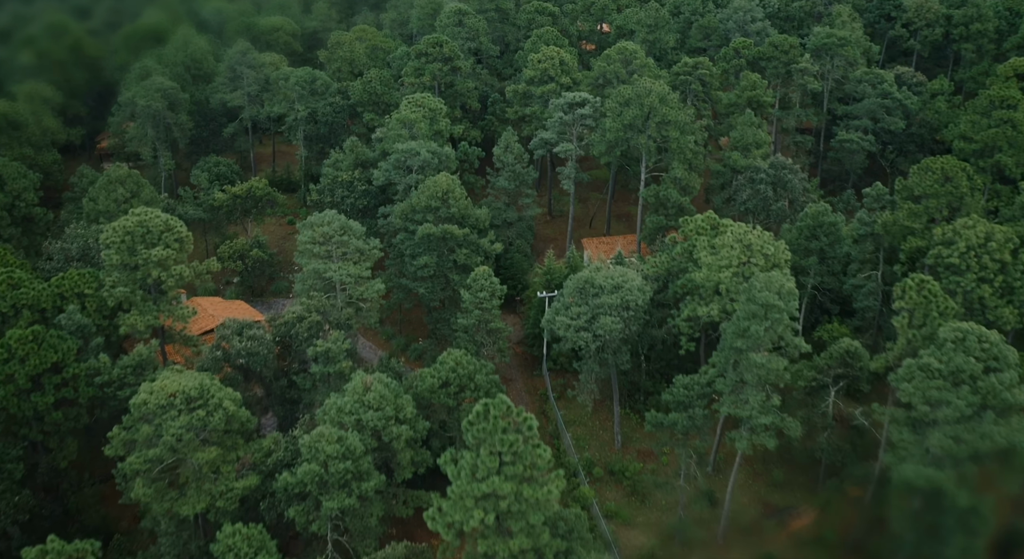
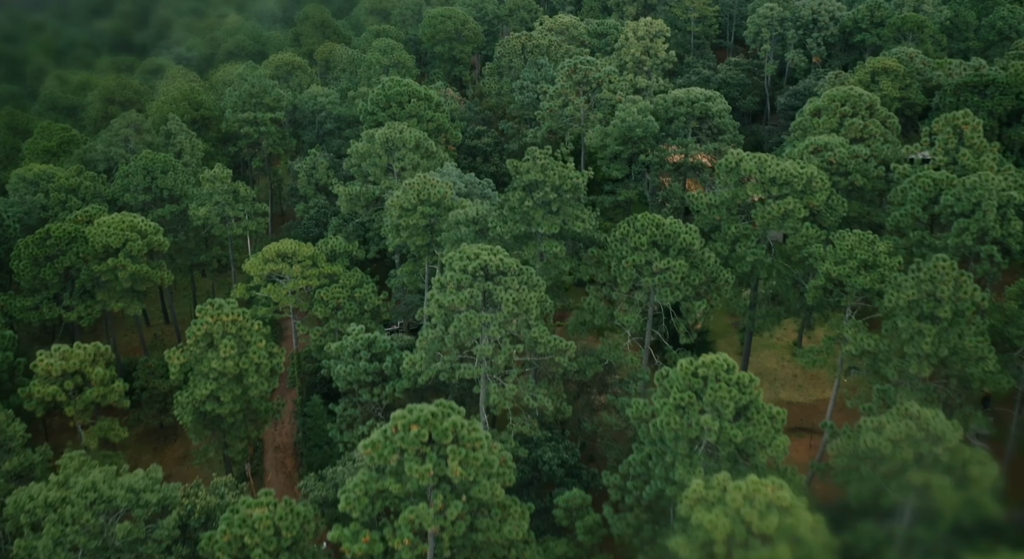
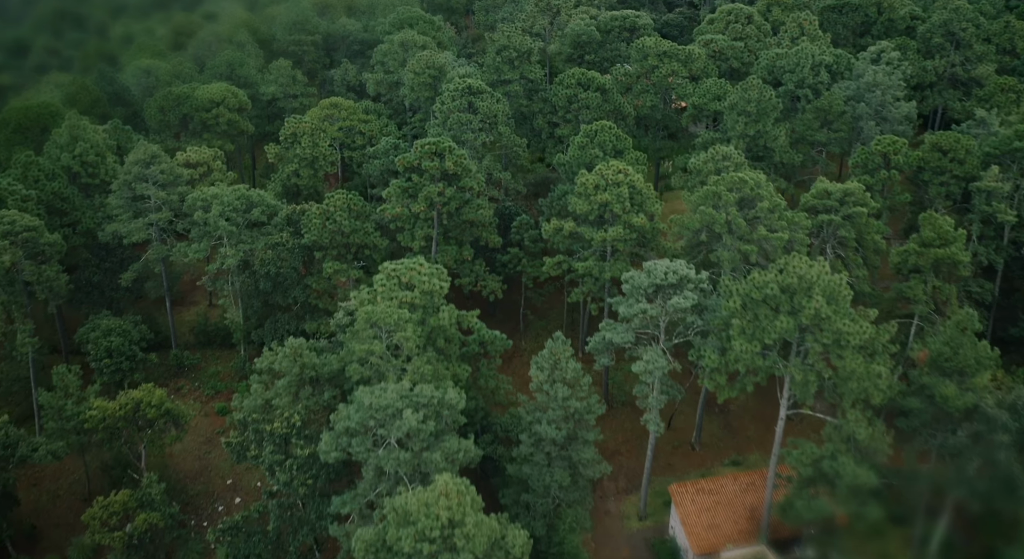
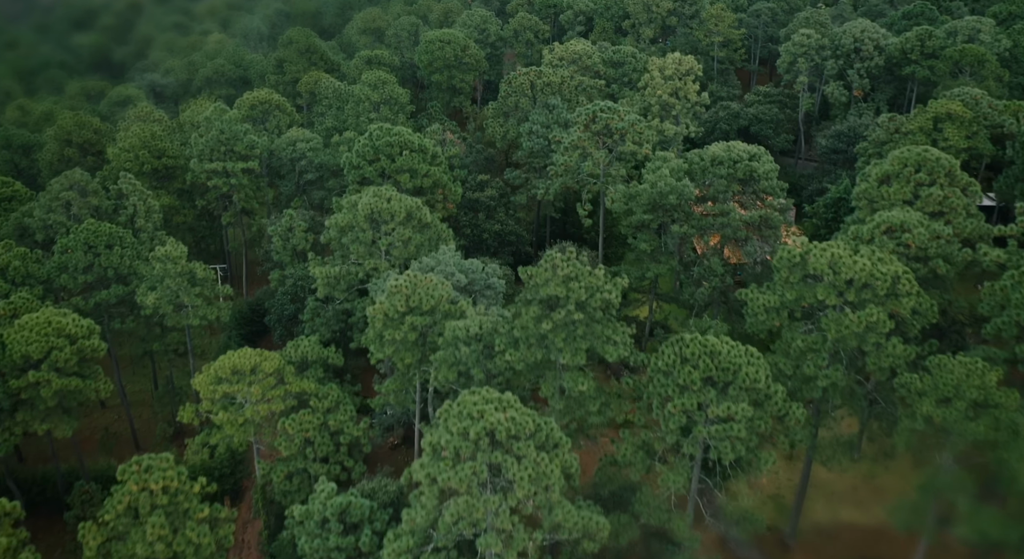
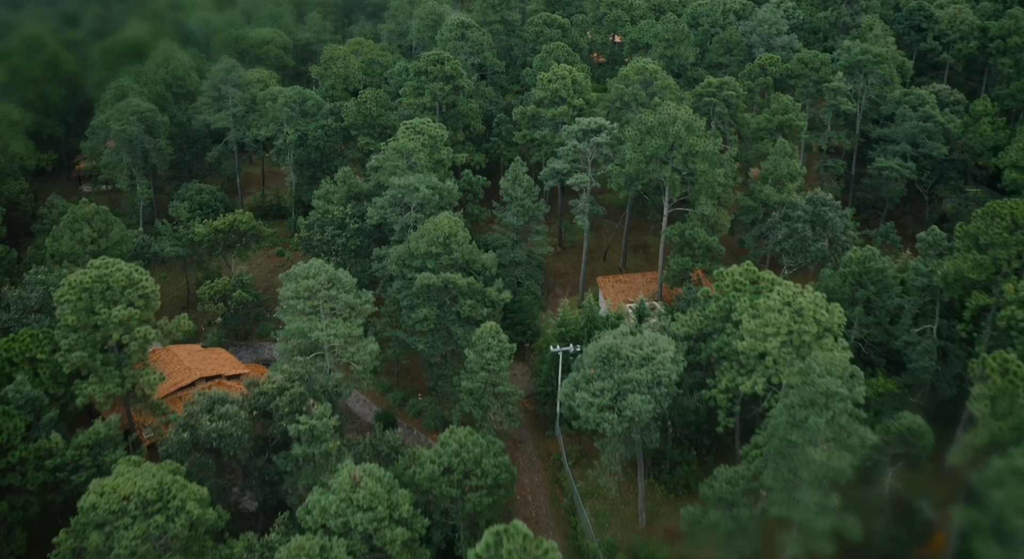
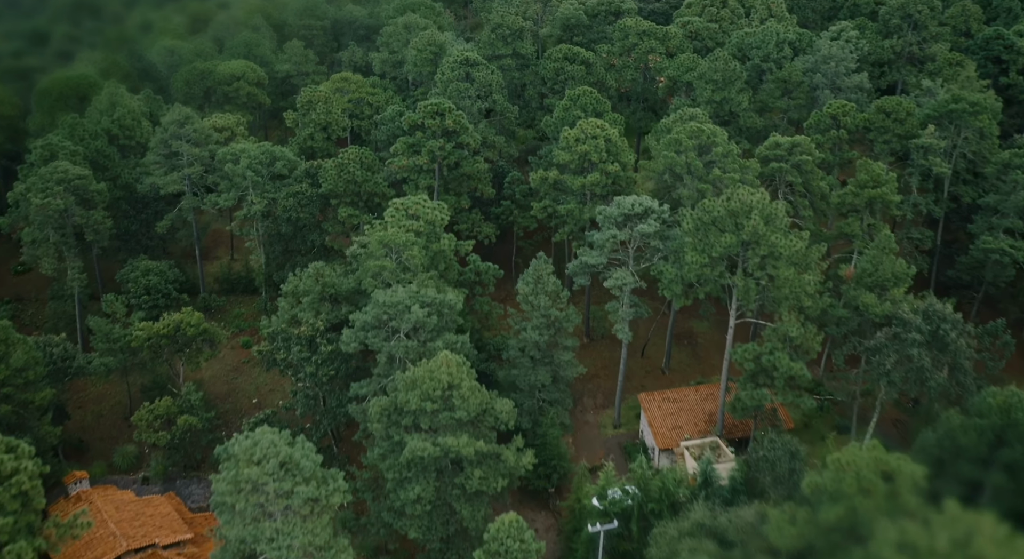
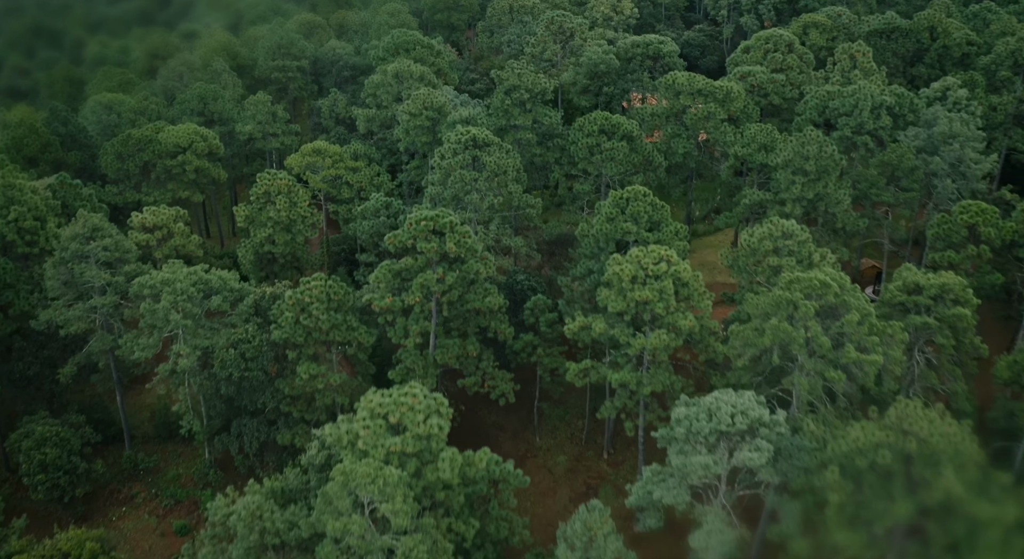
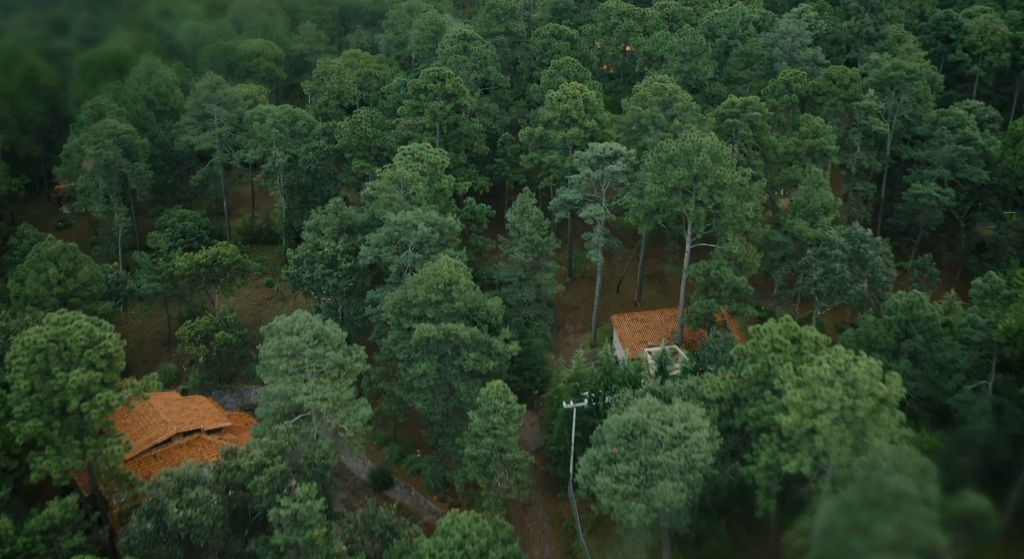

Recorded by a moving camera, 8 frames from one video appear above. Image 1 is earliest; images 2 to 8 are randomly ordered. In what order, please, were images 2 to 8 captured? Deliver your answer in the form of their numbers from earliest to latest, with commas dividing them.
5, 8, 6, 3, 7, 2, 4
